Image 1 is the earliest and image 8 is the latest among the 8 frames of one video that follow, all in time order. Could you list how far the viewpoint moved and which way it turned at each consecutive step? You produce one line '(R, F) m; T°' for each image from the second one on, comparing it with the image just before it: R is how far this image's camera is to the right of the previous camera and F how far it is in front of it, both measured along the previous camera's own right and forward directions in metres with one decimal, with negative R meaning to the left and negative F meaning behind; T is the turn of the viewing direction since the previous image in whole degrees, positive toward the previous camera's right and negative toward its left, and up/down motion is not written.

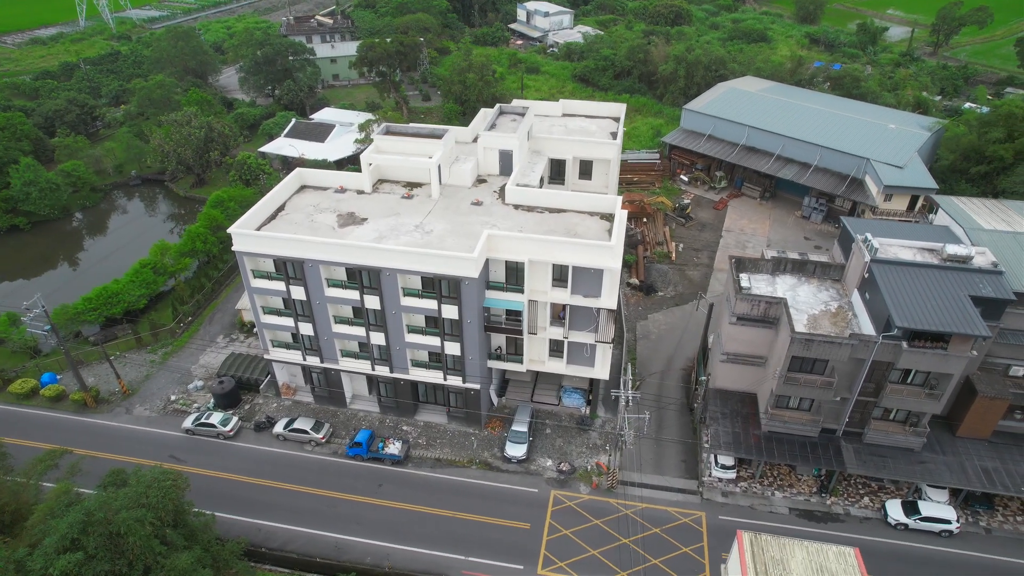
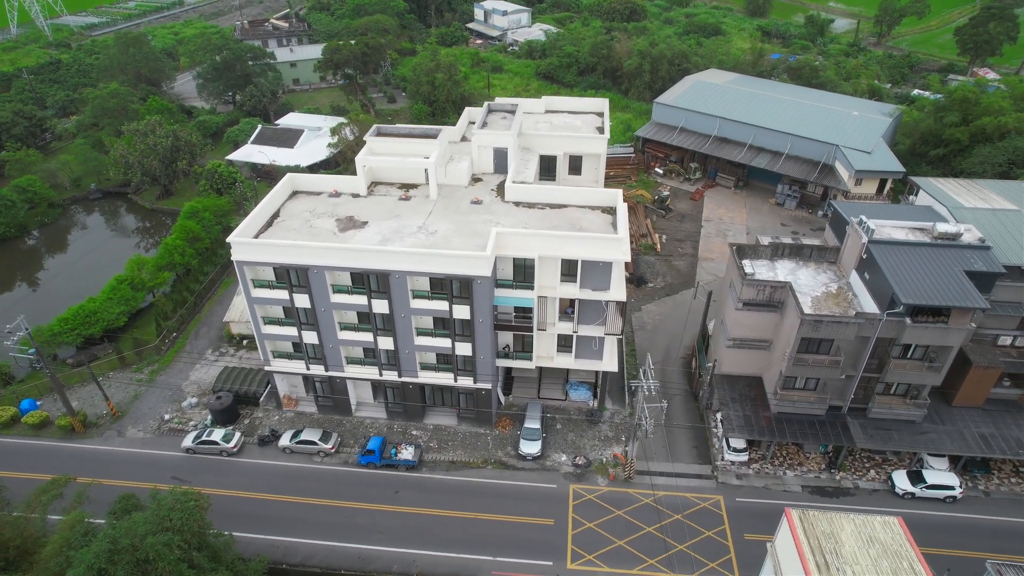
(-3.2, +0.2) m; +4°
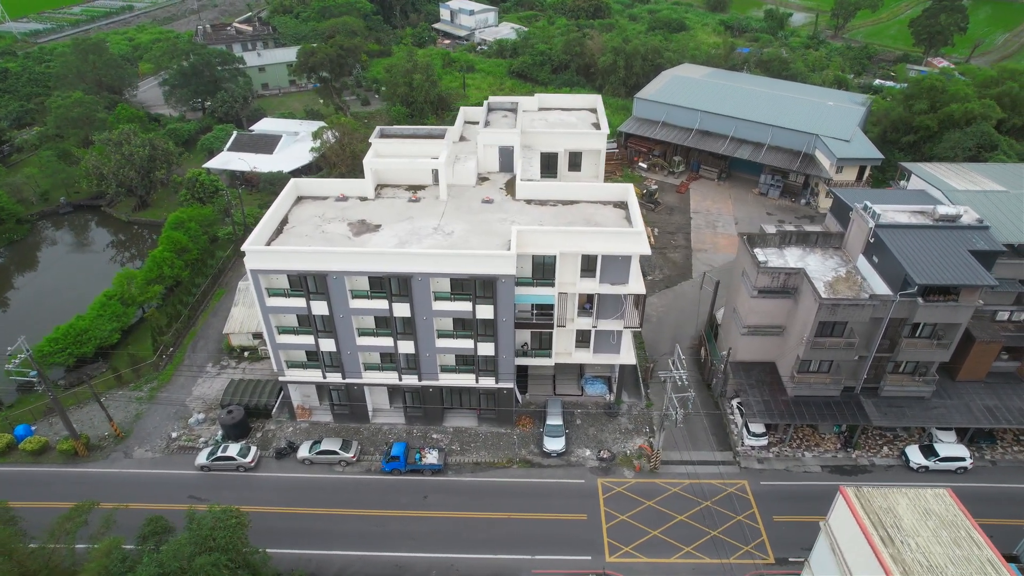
(-3.5, +0.2) m; +4°
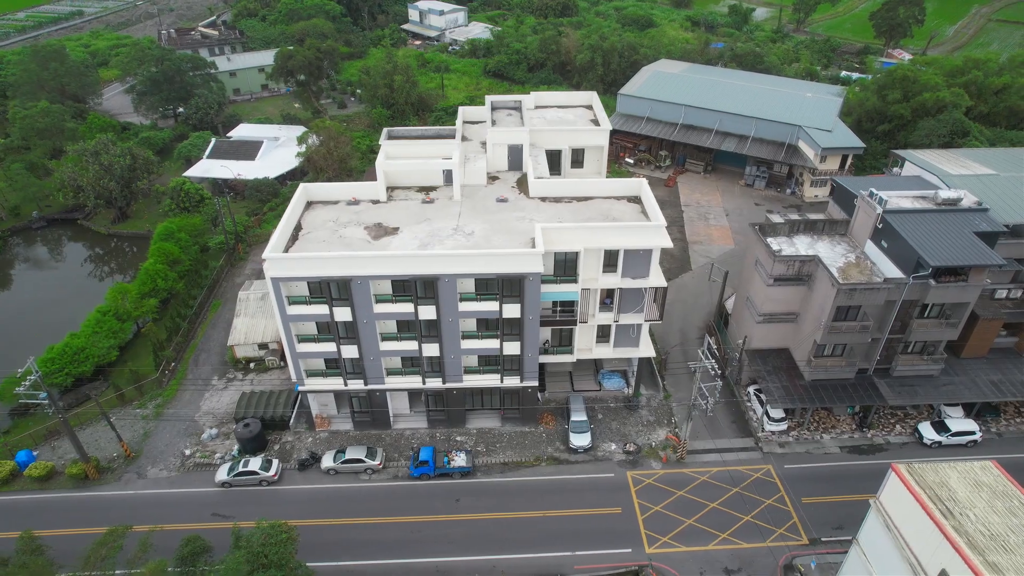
(-3.6, +0.2) m; +3°
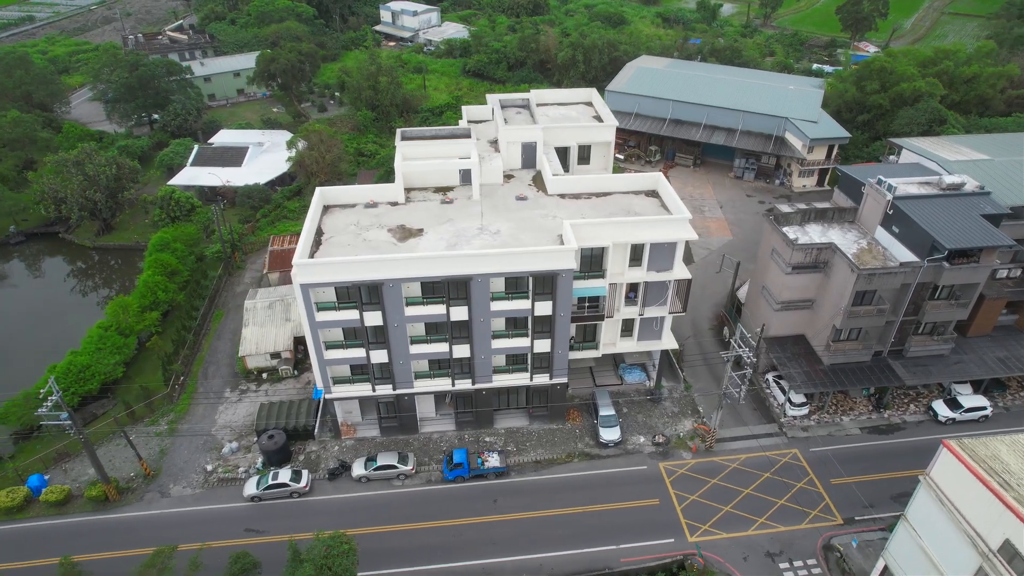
(-3.7, +0.2) m; +3°
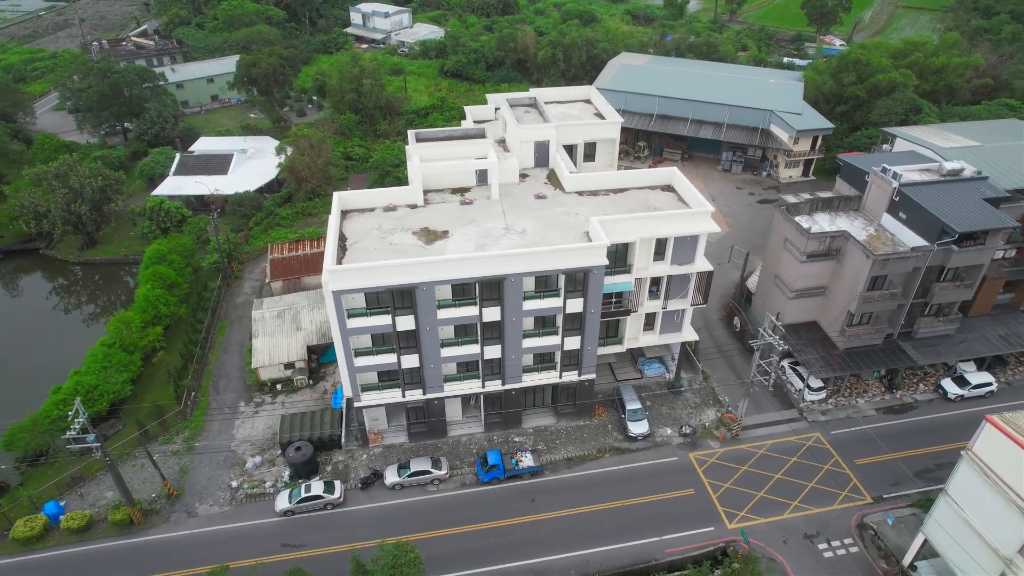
(-3.8, +0.2) m; +3°
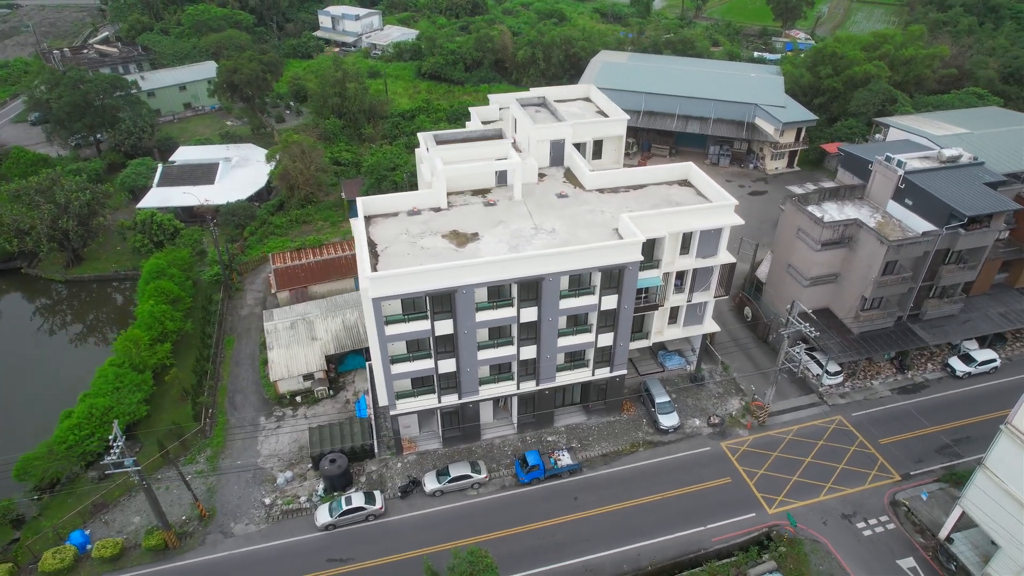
(-4.1, +0.2) m; +4°
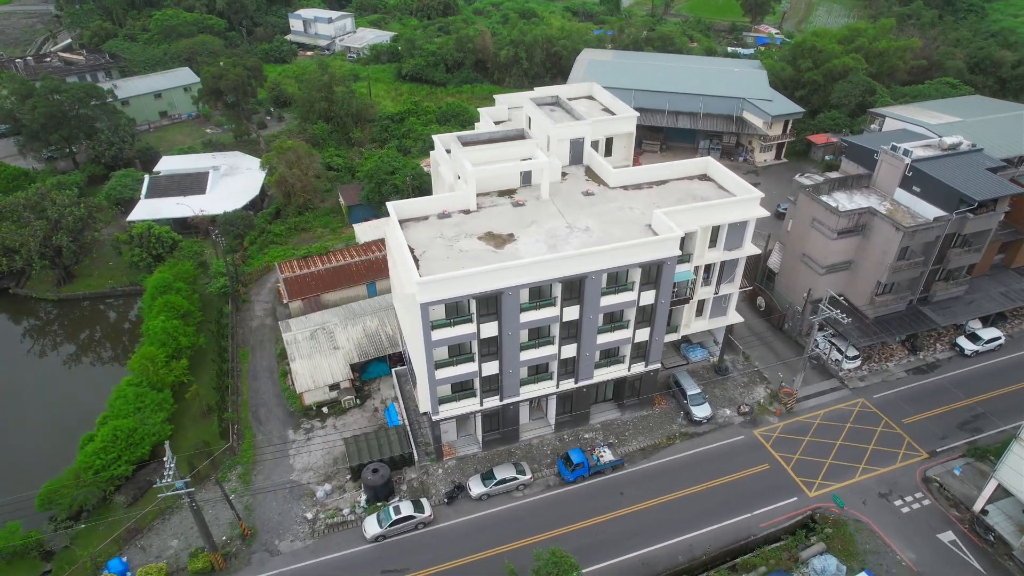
(-4.3, +0.2) m; +3°
